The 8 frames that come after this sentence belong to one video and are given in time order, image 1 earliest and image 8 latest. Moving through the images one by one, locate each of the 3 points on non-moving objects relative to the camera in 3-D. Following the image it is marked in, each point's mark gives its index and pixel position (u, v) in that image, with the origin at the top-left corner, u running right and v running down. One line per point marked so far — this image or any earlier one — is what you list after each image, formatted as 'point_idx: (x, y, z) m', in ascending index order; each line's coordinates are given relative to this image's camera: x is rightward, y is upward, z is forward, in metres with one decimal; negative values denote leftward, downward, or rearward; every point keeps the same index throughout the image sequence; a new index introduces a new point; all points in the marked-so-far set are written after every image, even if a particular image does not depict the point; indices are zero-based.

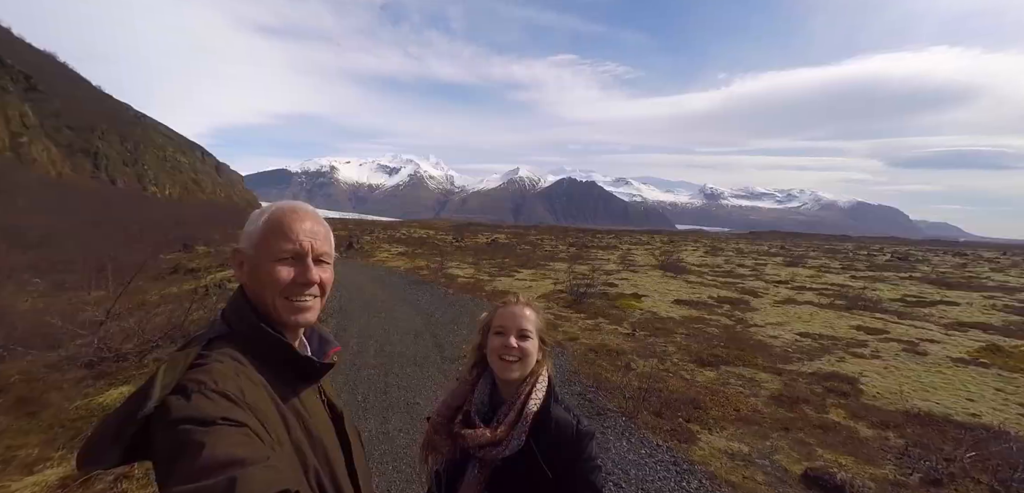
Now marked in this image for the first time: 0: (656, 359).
0: (+4.9, -3.9, +15.1) m
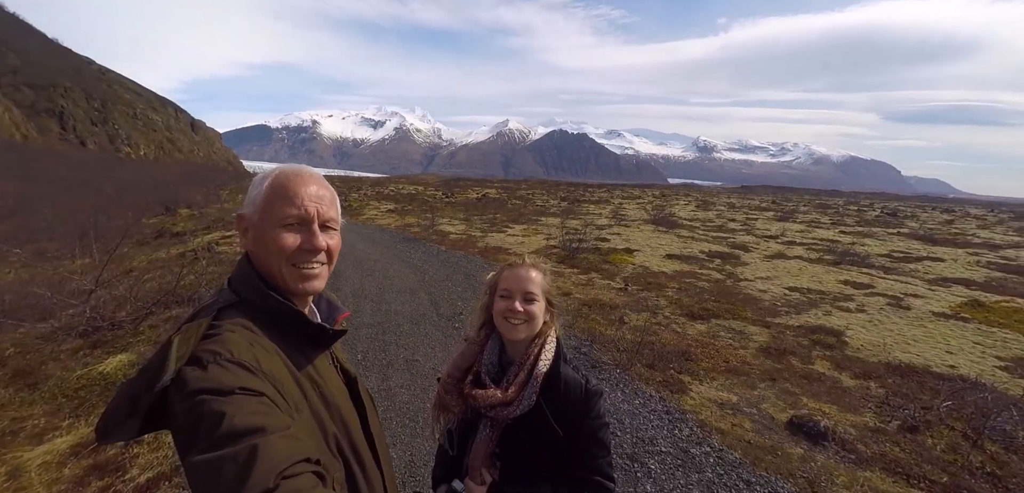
0: (+4.8, -2.3, +15.4) m
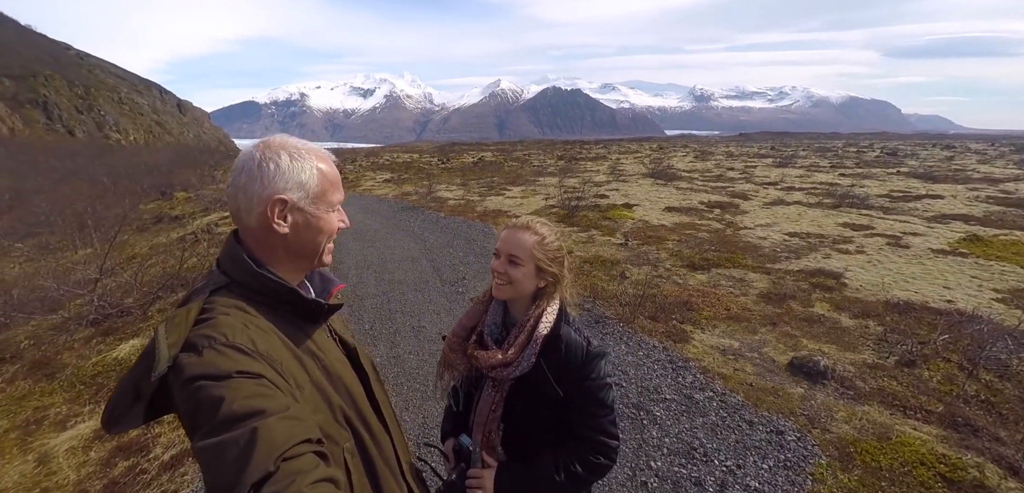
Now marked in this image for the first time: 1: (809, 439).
0: (+4.8, -0.7, +15.5) m
1: (+4.6, -3.0, +6.8) m
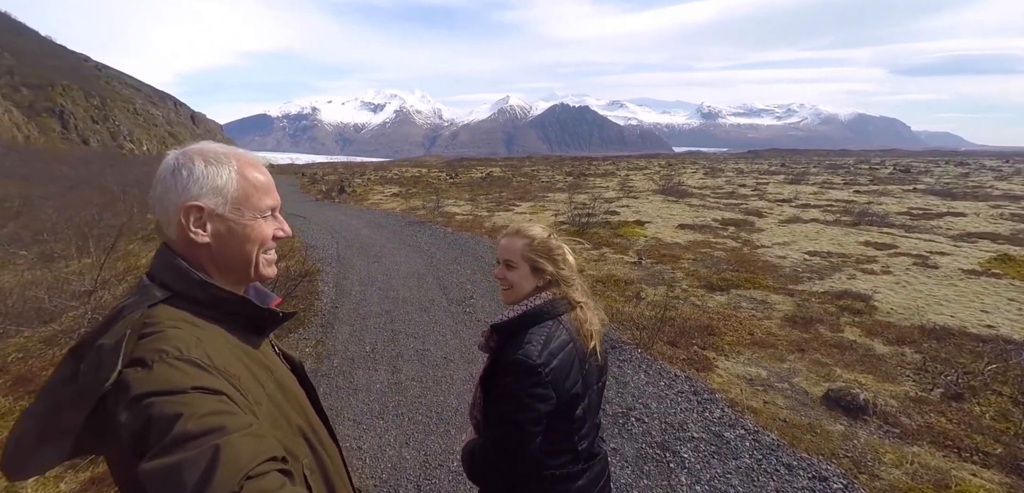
0: (+5.2, -1.4, +14.9) m
1: (+4.7, -3.3, +6.0) m
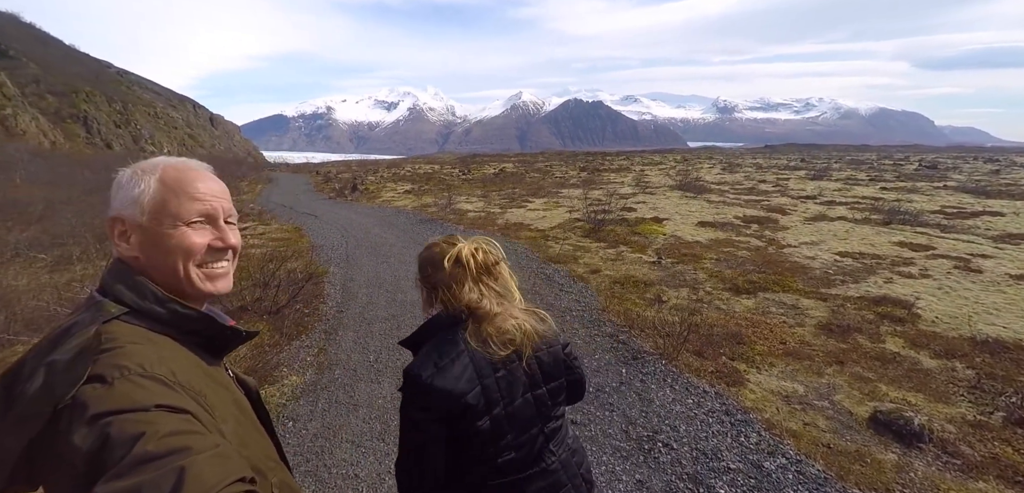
0: (+5.6, -1.4, +14.0) m
1: (+4.9, -3.4, +5.2) m
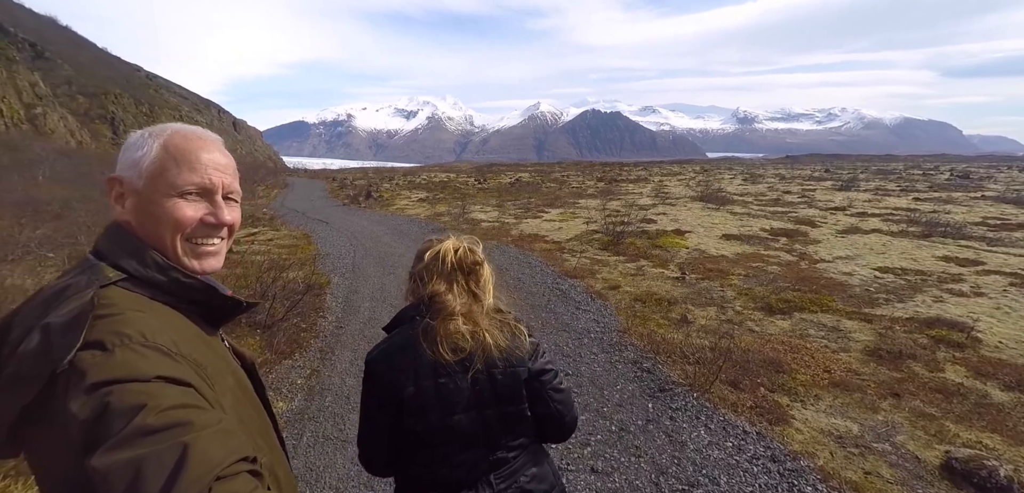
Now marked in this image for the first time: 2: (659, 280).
0: (+6.0, -1.8, +13.0) m
1: (+5.0, -3.6, +4.2) m
2: (+5.3, -1.2, +15.8) m
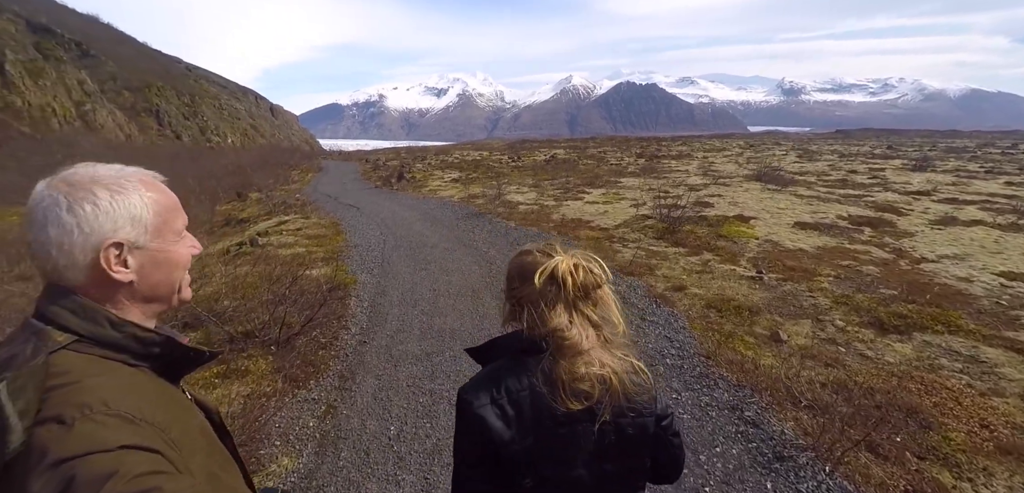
0: (+7.2, -1.8, +10.7) m
1: (+5.5, -4.1, +2.1) m
2: (+6.8, -1.0, +13.5) m
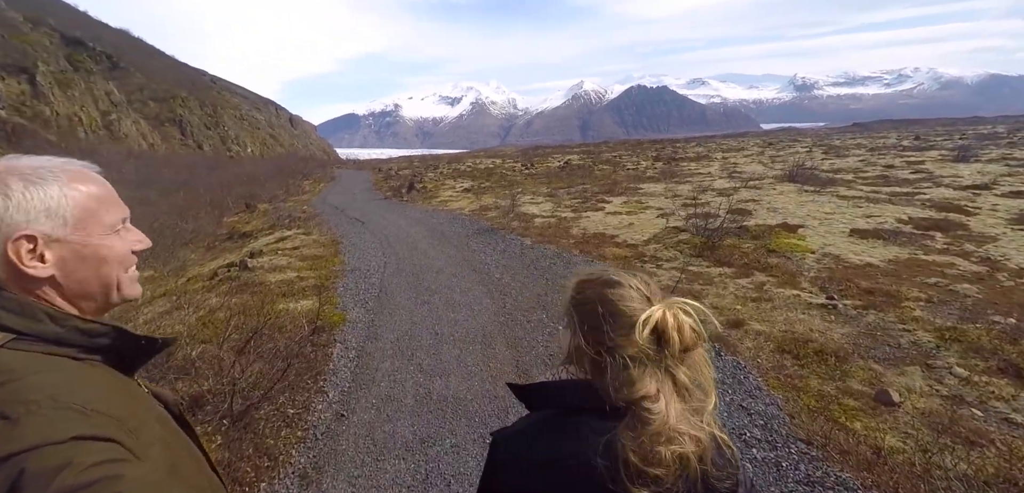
0: (+7.7, -2.3, +8.3) m
1: (+5.7, -4.5, -0.3) m
2: (+7.3, -1.6, +11.1) m
